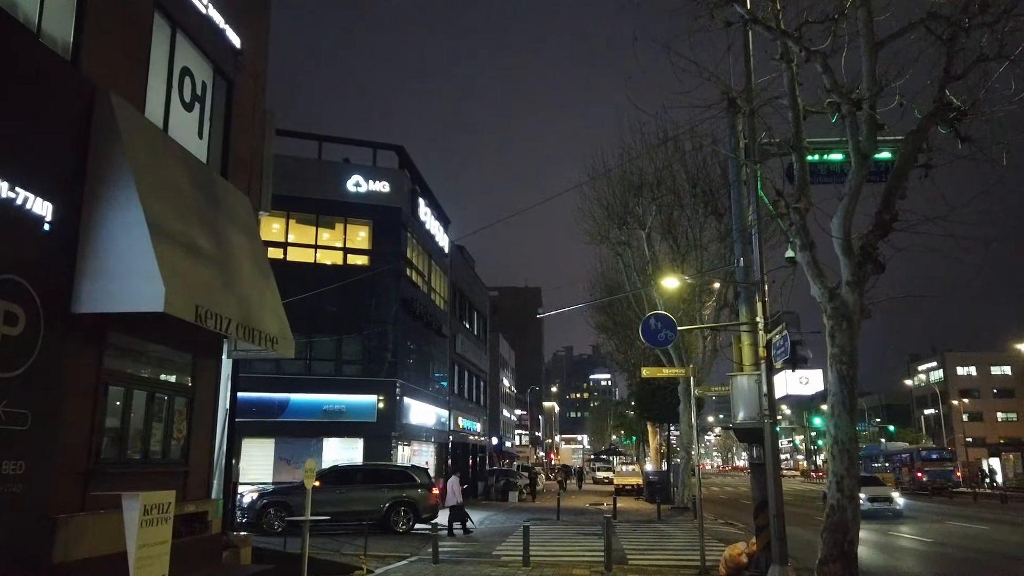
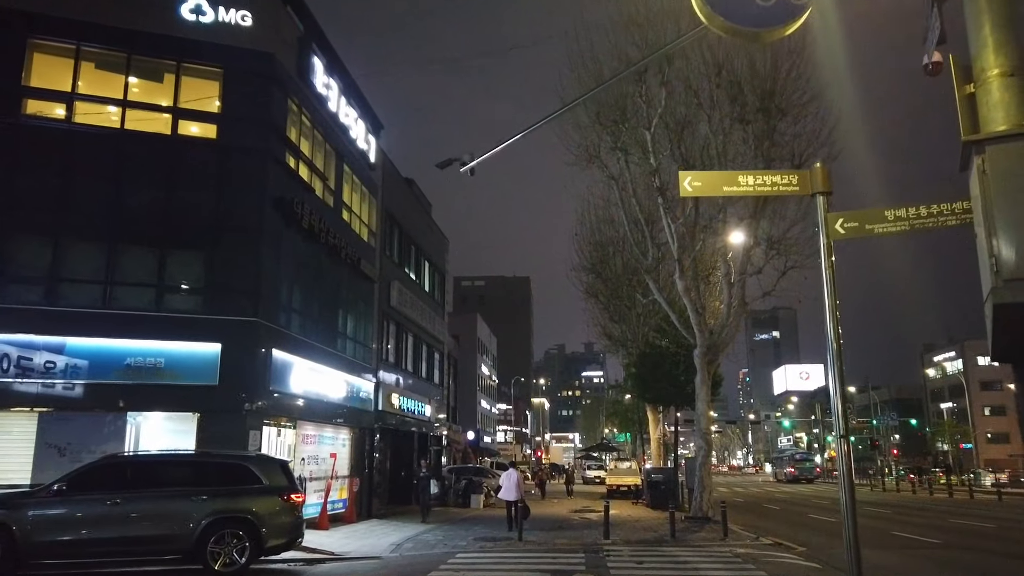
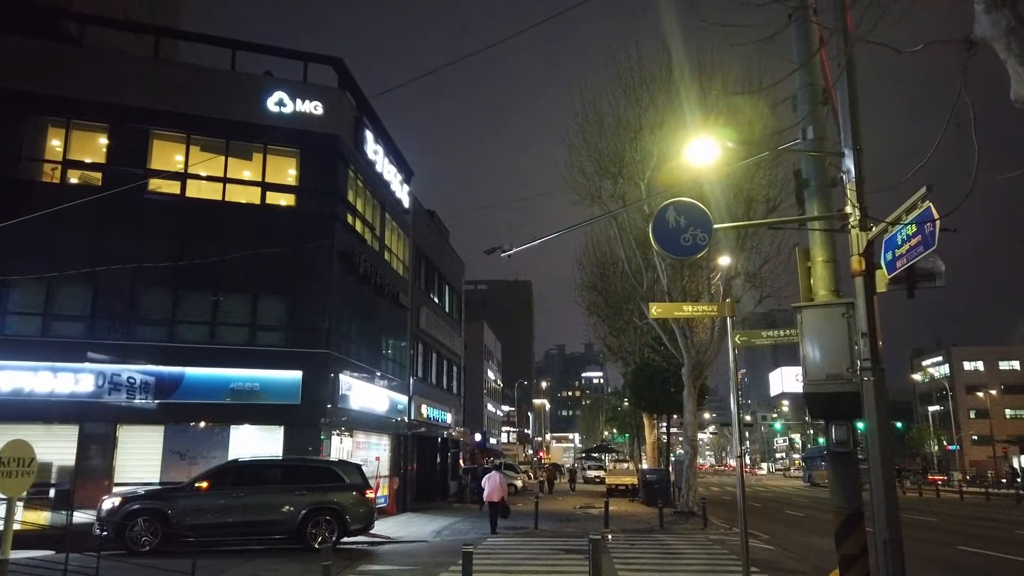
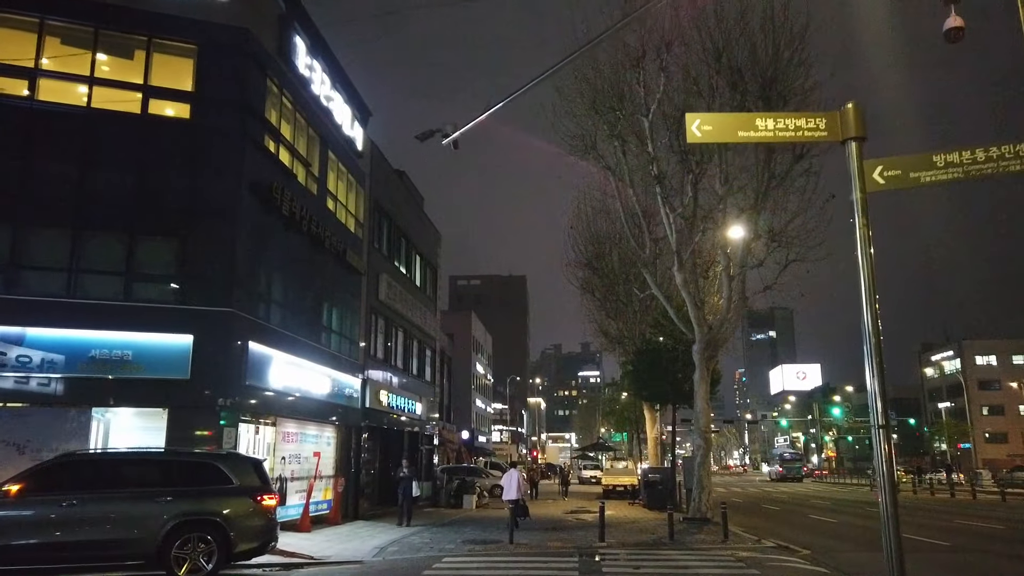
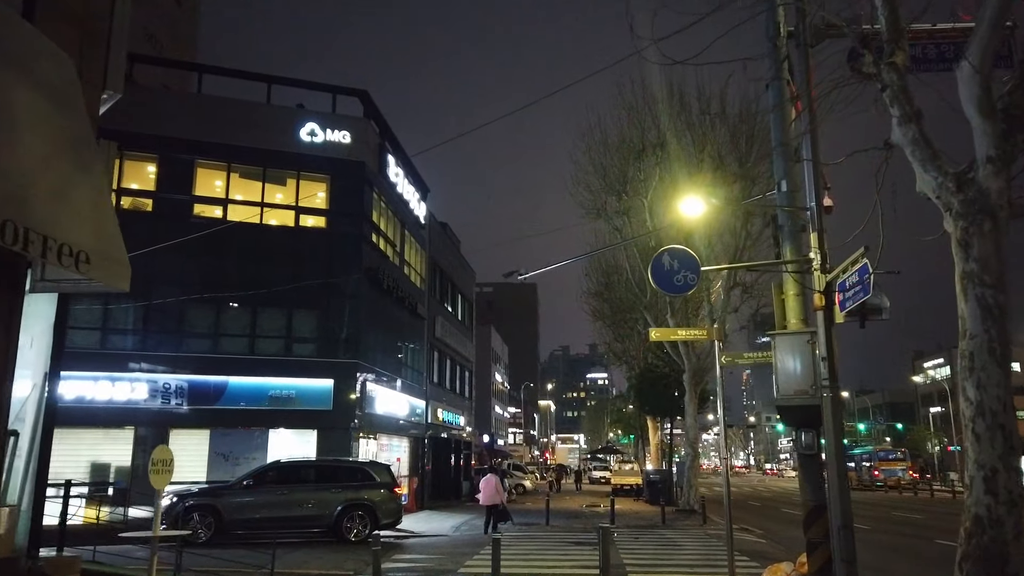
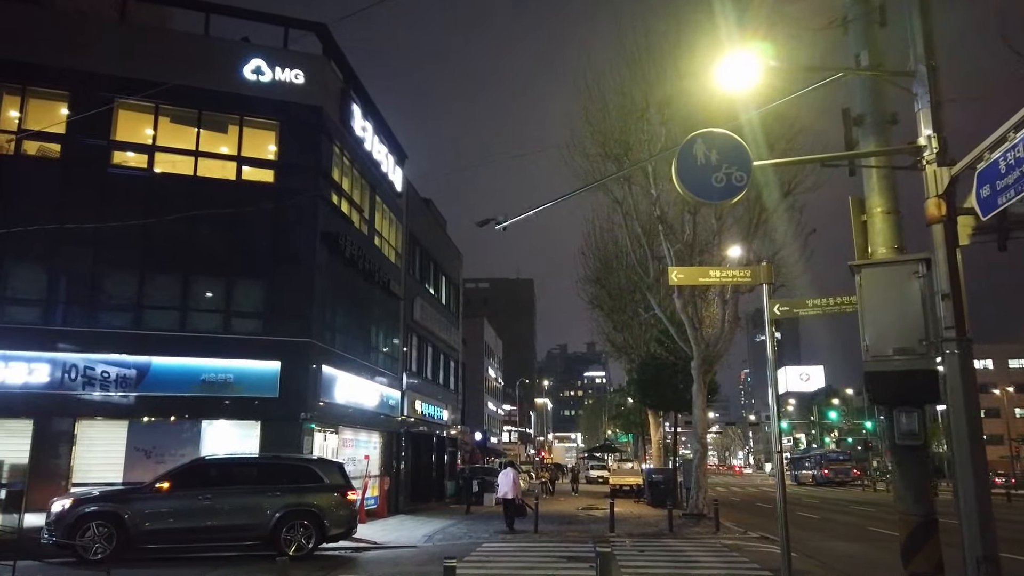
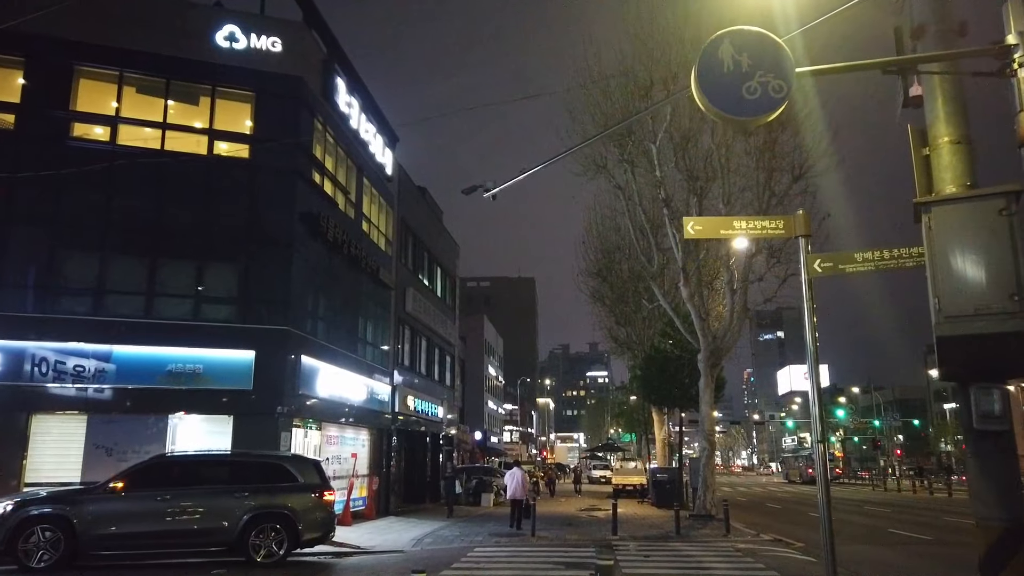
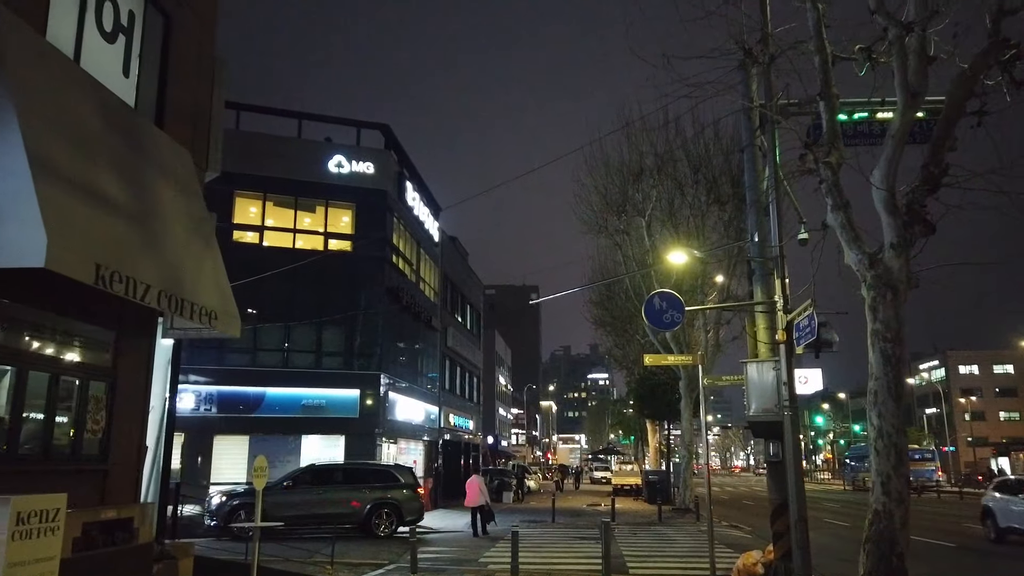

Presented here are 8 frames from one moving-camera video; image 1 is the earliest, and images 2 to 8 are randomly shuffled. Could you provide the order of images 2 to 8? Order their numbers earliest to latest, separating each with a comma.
8, 5, 3, 6, 7, 2, 4
